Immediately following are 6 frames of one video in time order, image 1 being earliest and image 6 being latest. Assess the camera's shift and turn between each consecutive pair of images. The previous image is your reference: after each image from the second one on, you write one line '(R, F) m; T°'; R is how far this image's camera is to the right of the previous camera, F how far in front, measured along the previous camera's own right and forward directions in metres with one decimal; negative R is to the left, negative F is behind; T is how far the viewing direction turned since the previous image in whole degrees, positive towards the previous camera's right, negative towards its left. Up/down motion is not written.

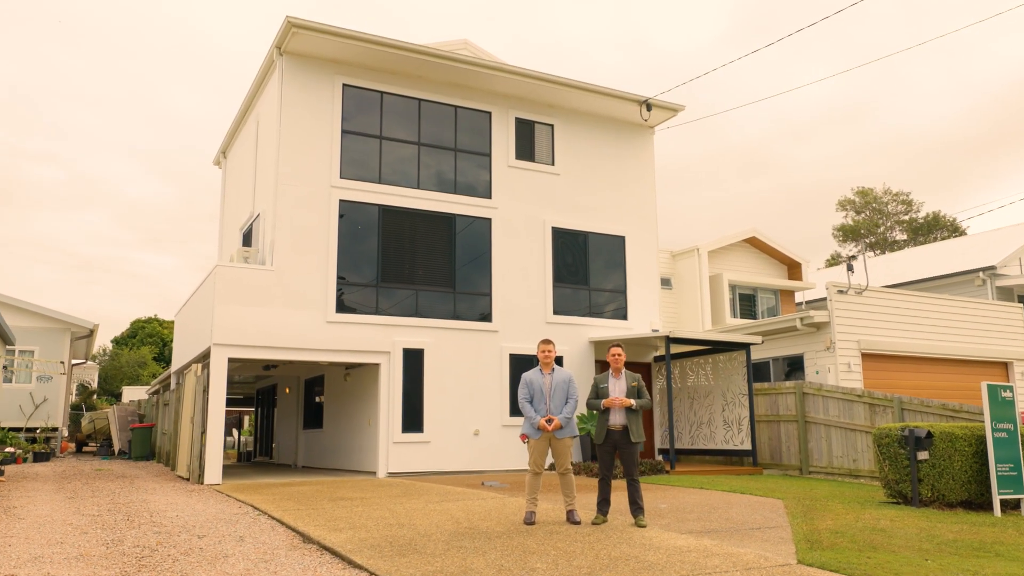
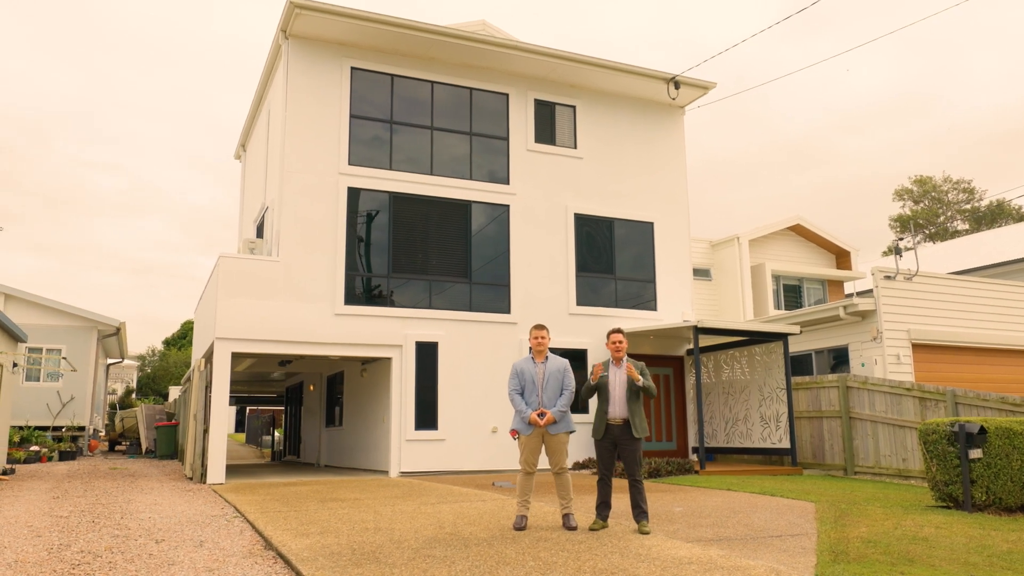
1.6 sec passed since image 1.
(+0.5, +0.8) m; -4°
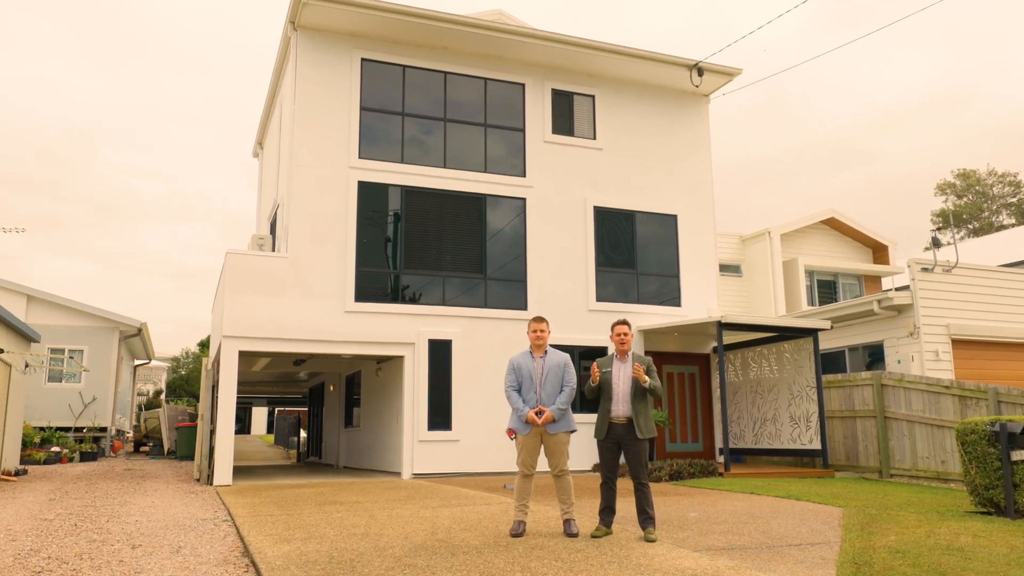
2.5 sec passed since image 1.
(+0.3, +0.4) m; -3°
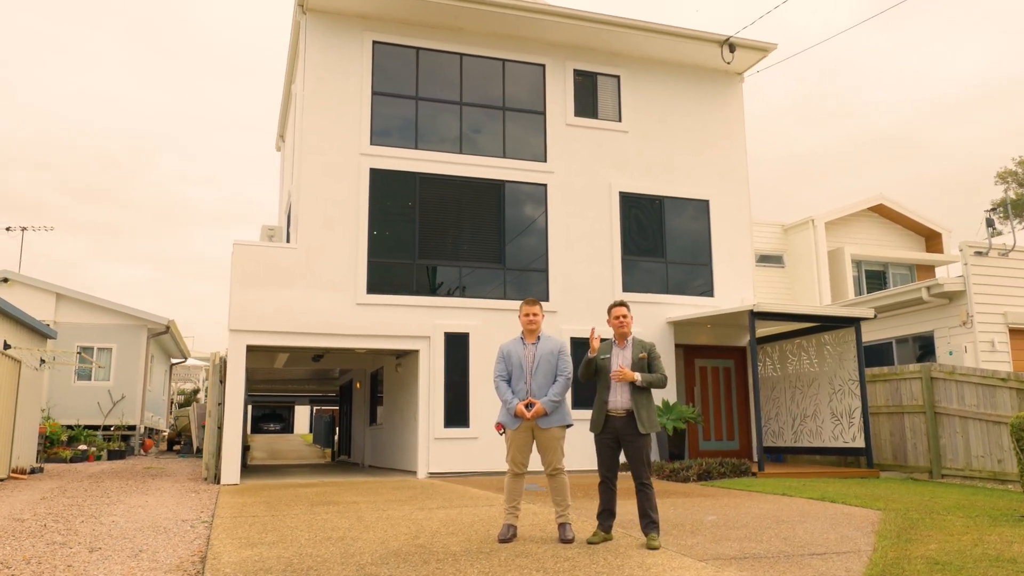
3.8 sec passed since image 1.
(+0.4, +0.6) m; -3°
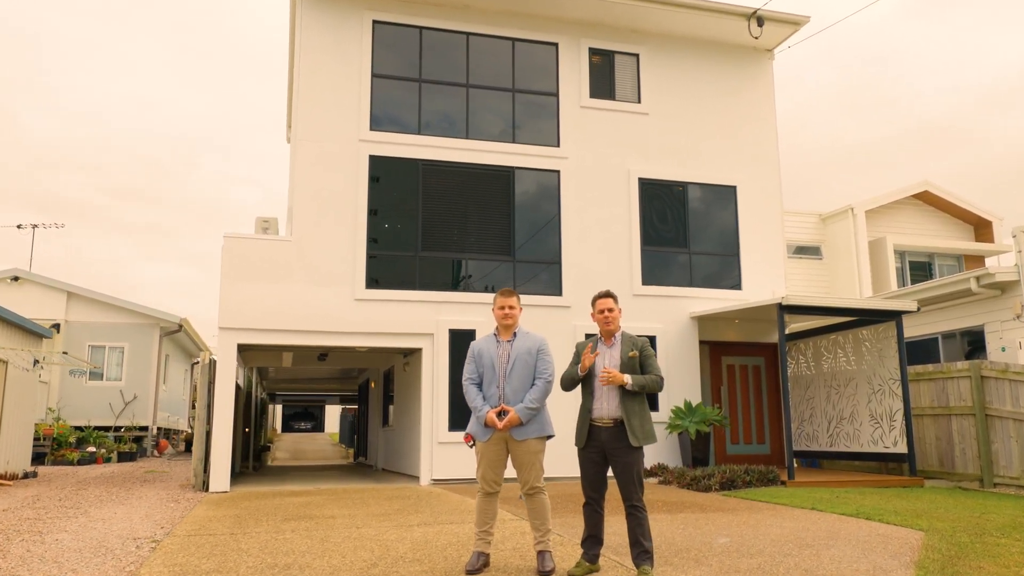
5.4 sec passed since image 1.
(+0.4, +0.8) m; -3°
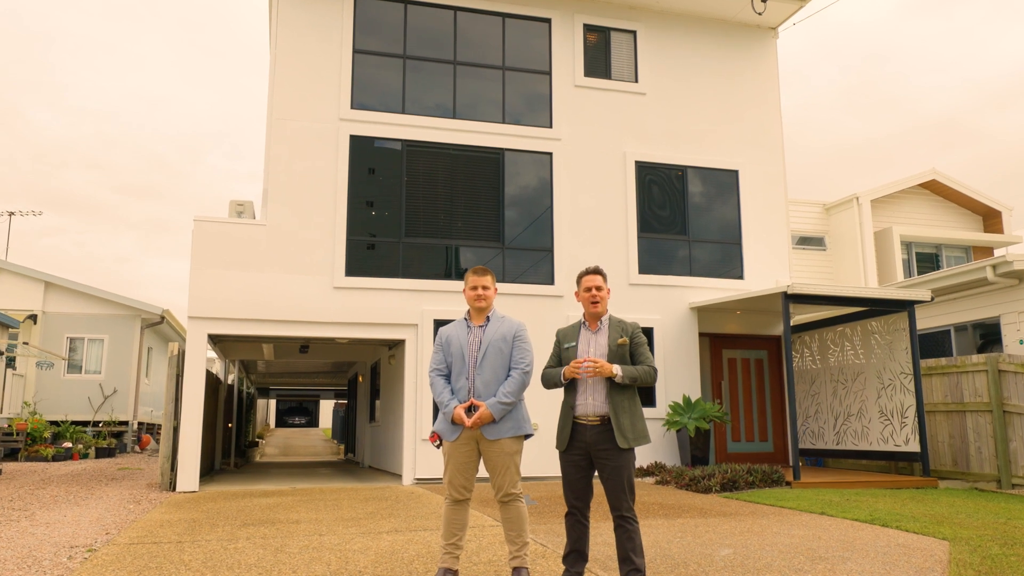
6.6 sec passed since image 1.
(+0.1, +0.6) m; 0°
